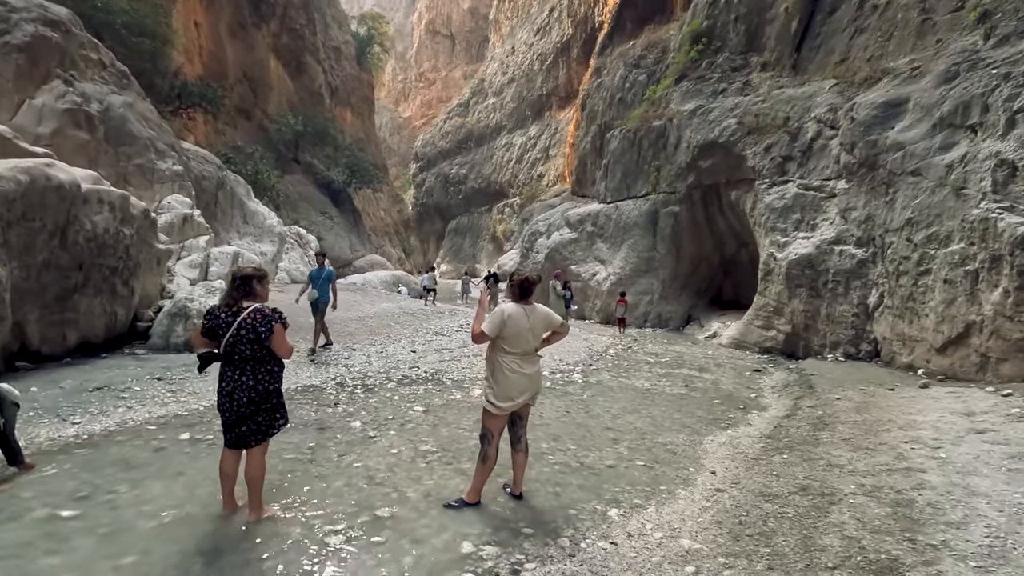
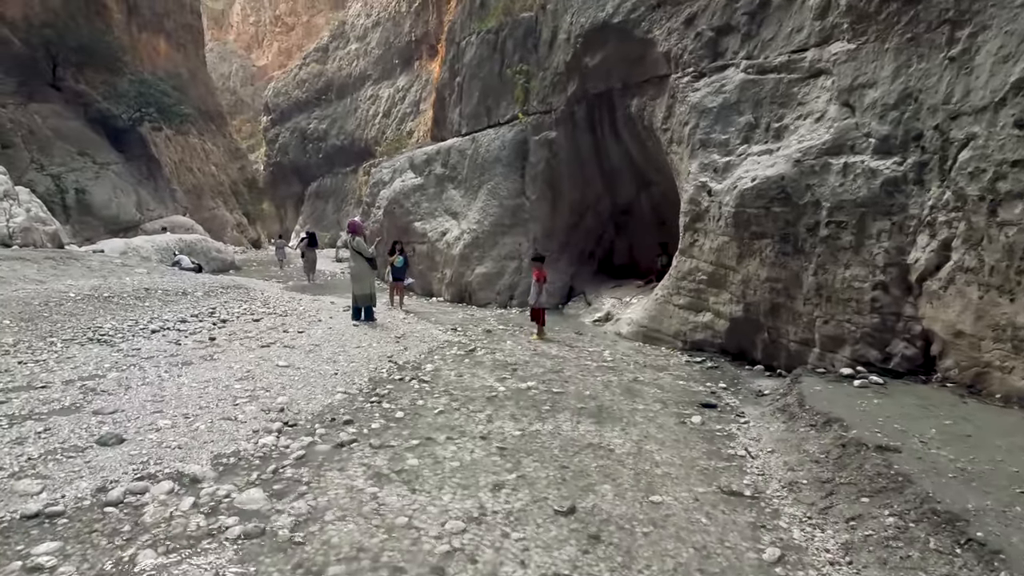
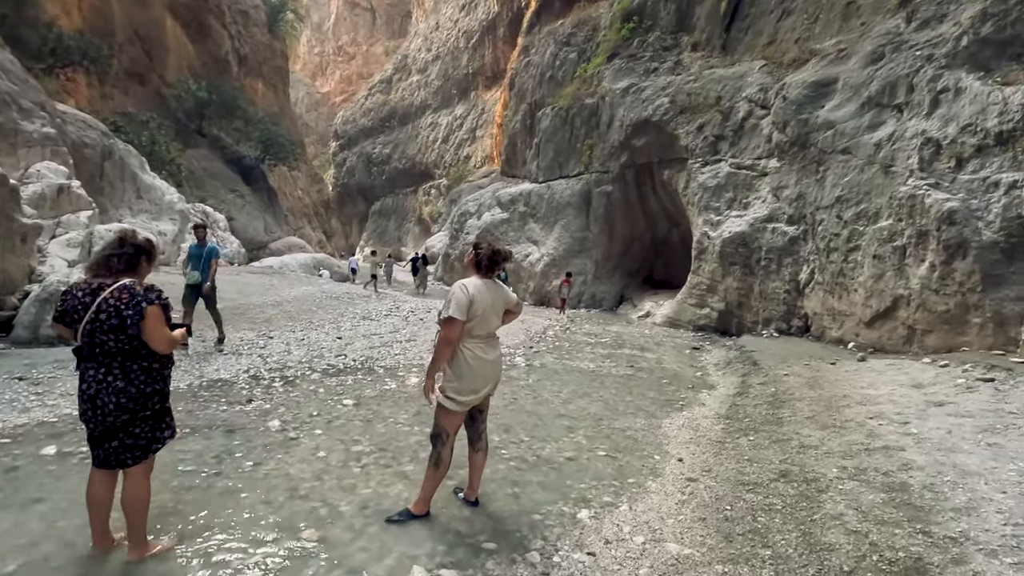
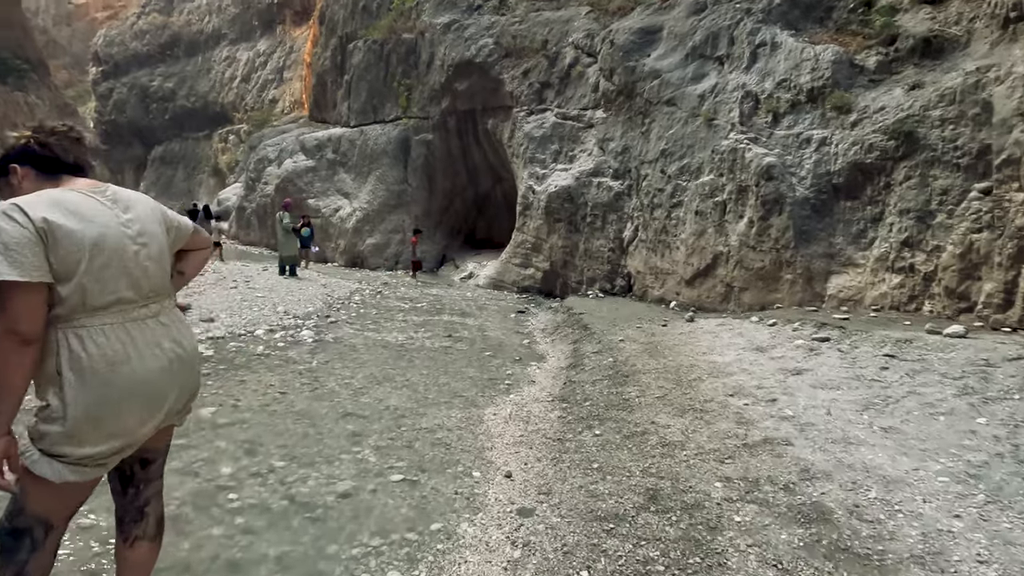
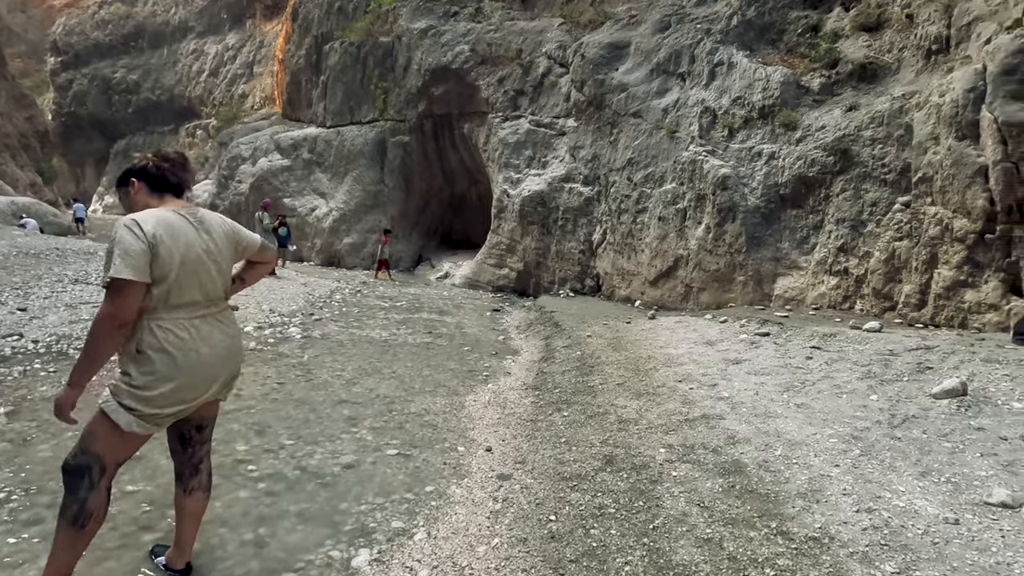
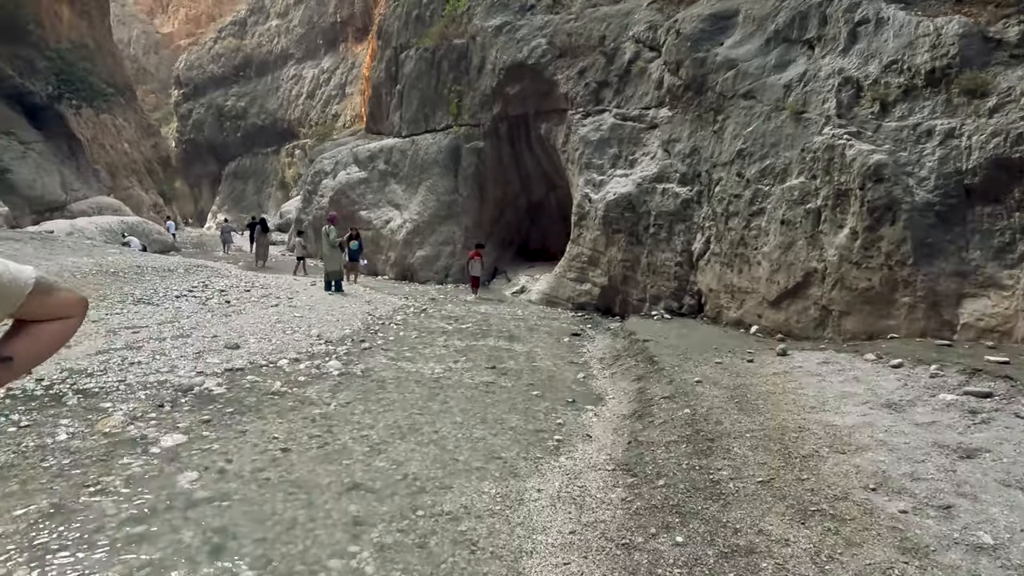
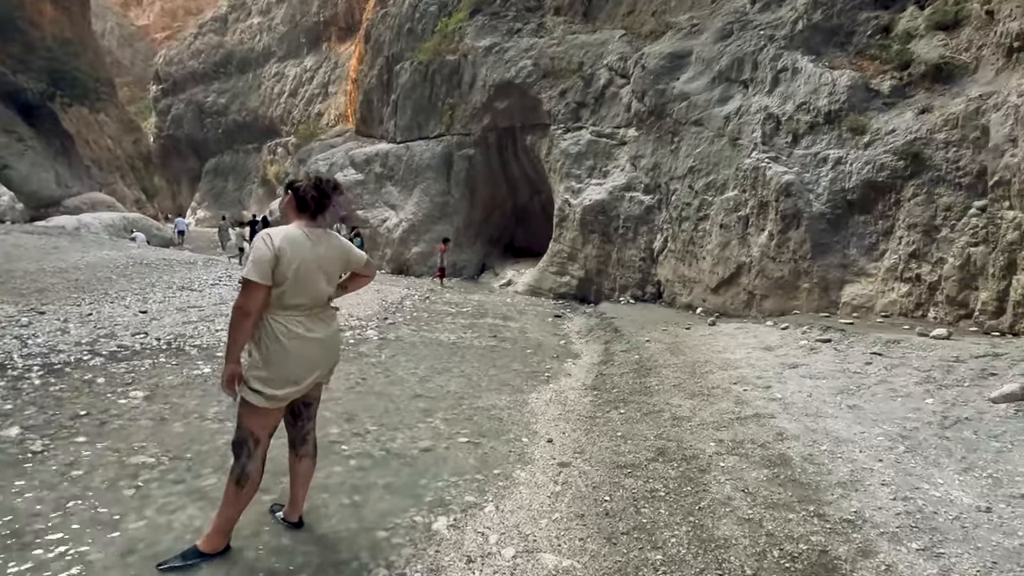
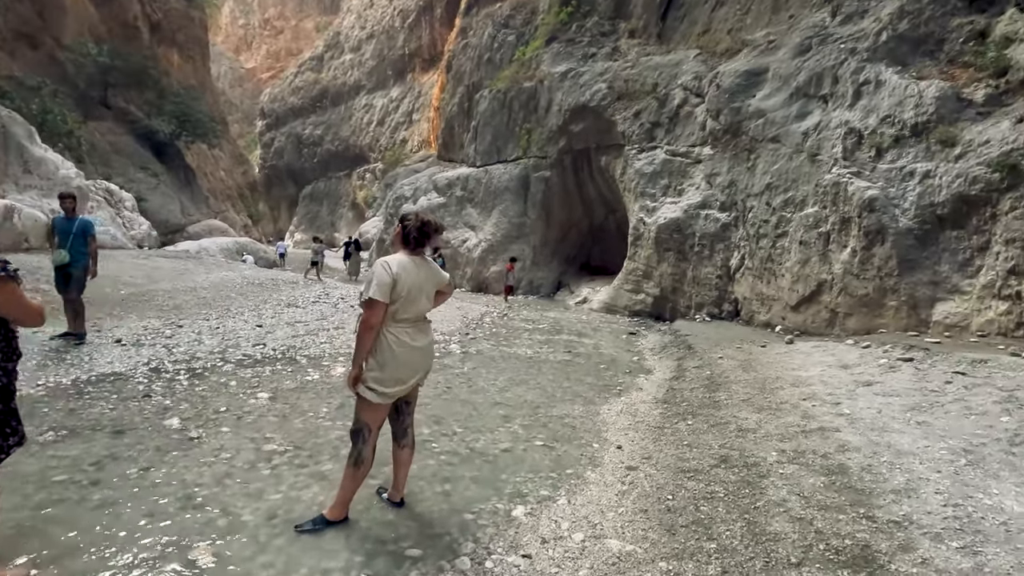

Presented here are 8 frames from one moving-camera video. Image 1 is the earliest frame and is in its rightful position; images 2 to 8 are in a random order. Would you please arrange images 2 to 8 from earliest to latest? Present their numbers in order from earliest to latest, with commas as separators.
3, 8, 7, 5, 4, 6, 2
